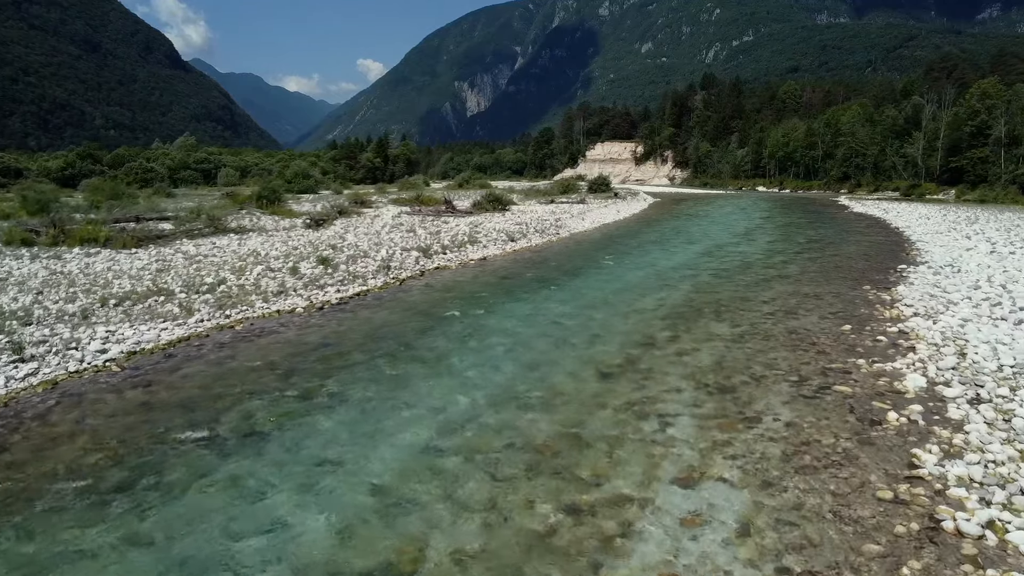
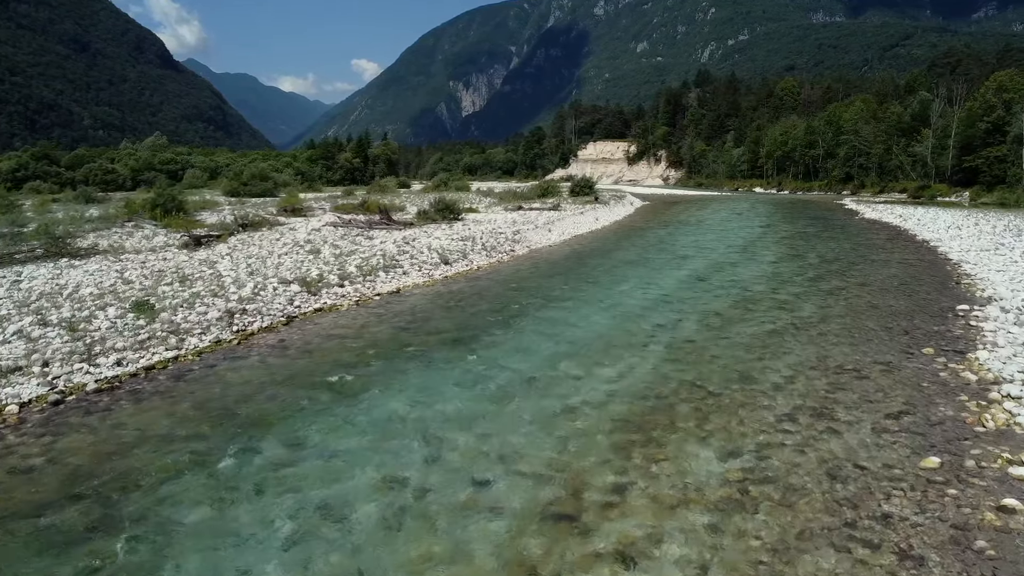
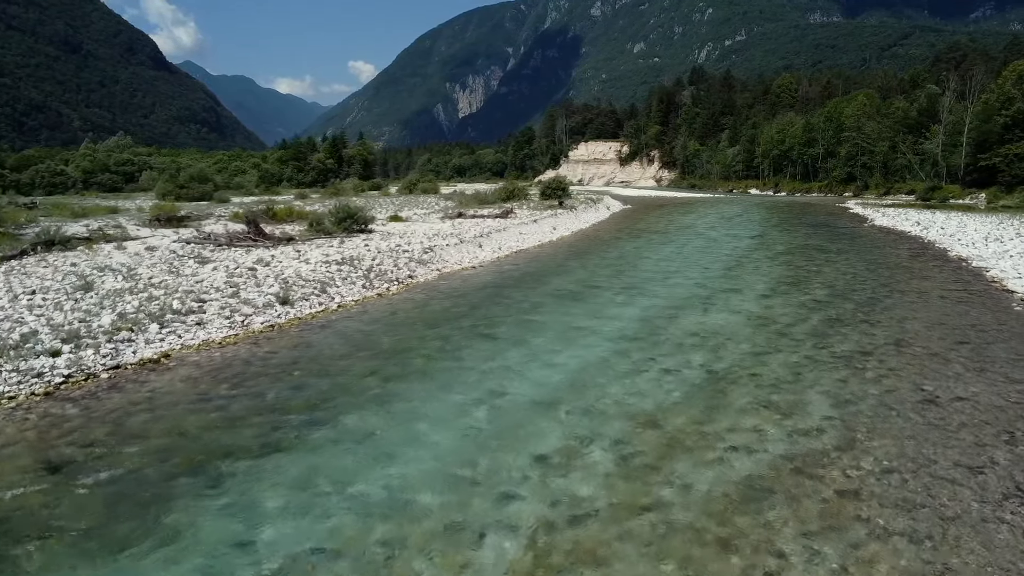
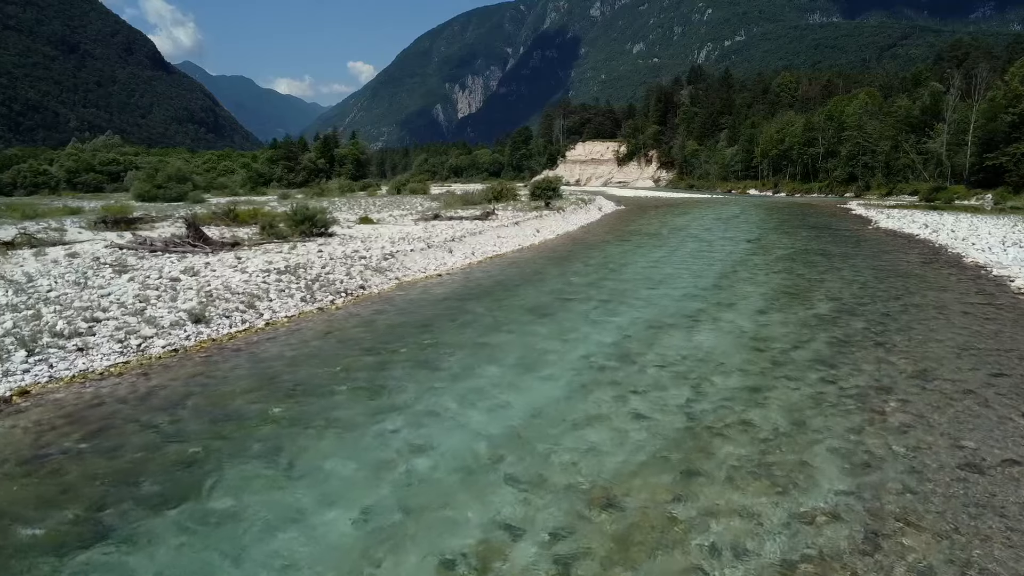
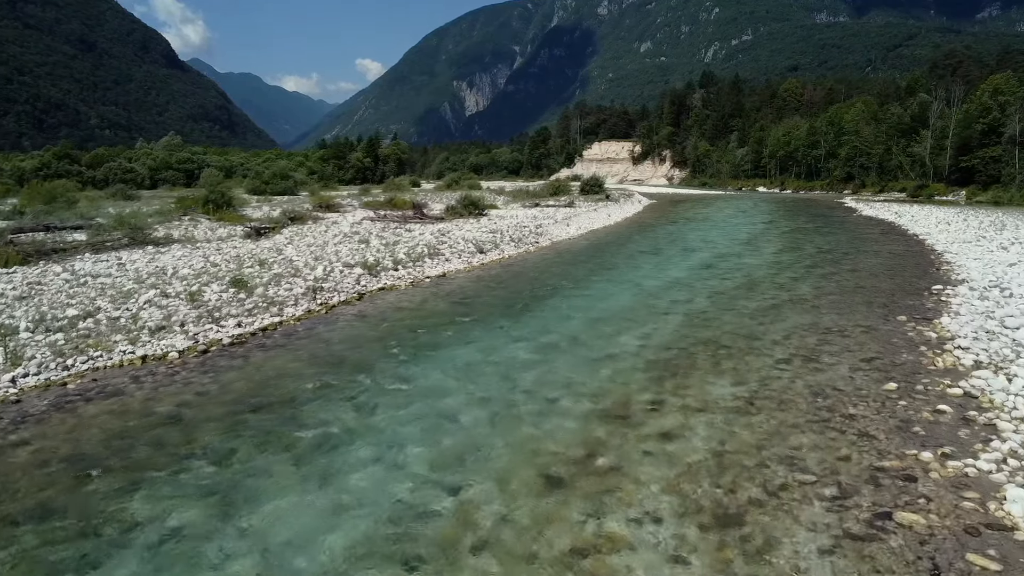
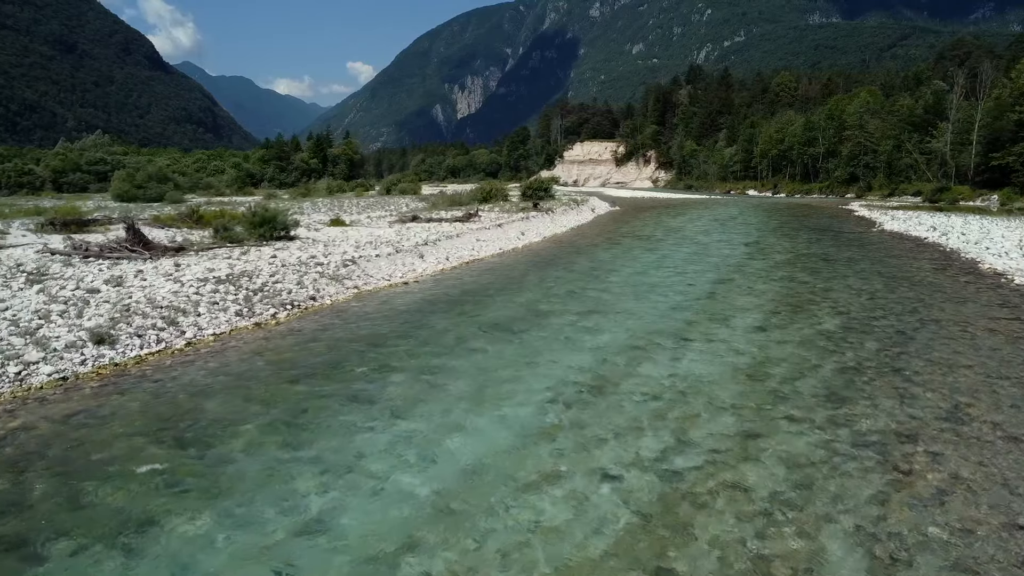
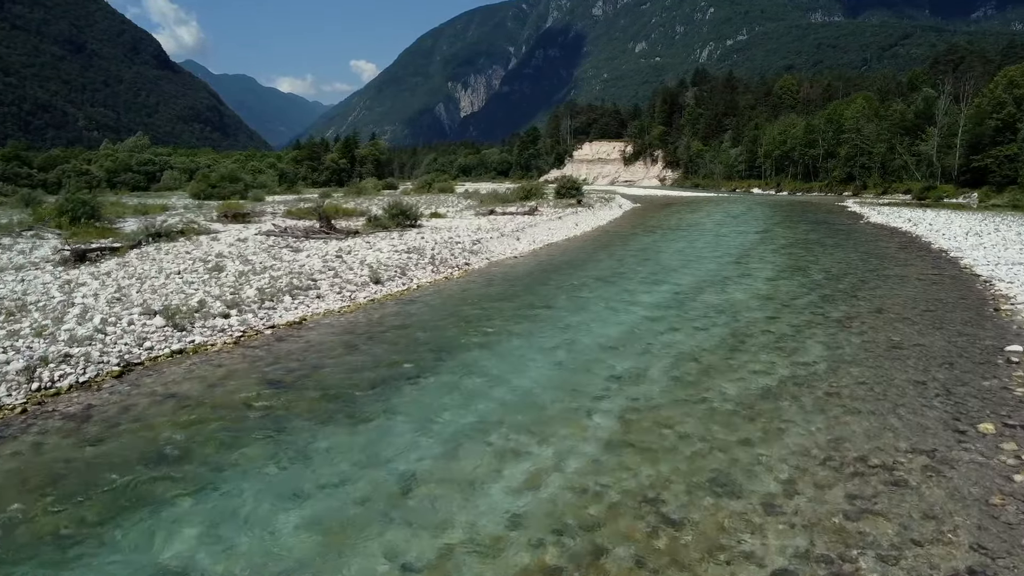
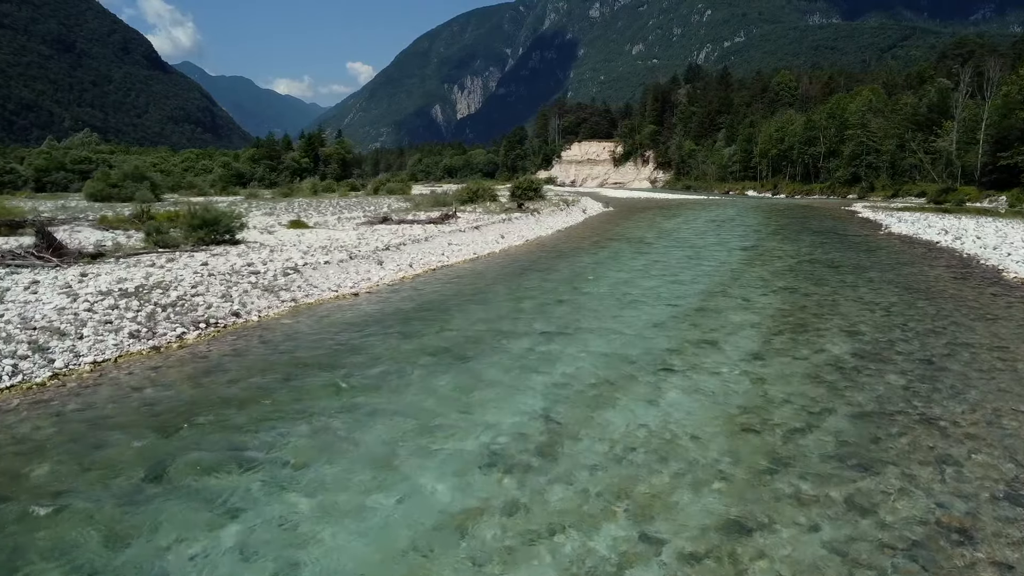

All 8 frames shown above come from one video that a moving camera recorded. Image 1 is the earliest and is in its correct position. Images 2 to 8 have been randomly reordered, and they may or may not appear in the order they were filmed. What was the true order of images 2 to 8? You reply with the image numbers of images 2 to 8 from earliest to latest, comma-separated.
5, 2, 7, 3, 4, 6, 8
